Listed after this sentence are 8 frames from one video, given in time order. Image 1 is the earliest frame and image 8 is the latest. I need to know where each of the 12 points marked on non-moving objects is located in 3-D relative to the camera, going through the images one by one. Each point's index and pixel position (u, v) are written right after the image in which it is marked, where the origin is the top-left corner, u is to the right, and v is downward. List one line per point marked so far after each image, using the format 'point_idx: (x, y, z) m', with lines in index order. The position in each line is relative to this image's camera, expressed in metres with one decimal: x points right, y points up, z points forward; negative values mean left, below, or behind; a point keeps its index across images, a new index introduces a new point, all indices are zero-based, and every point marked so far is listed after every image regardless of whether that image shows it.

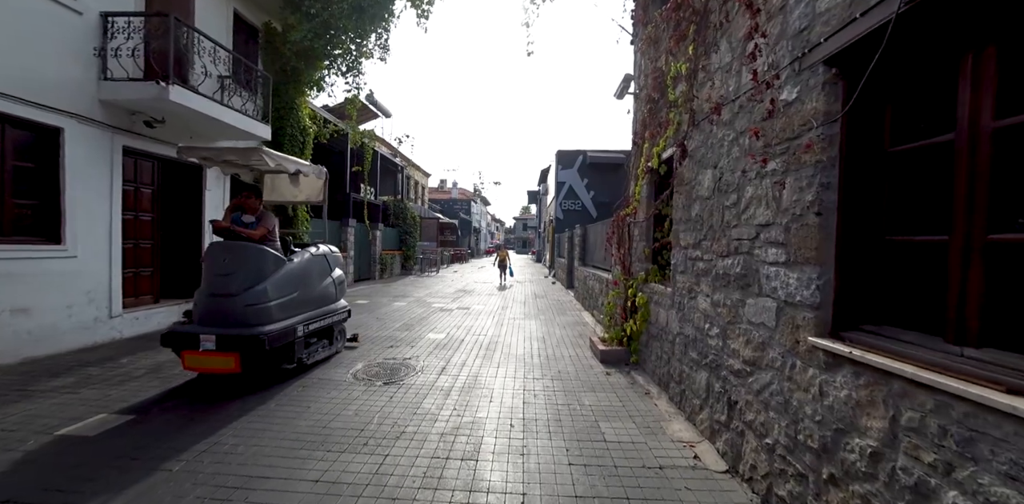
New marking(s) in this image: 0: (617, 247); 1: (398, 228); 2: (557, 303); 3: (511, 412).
0: (+1.7, 0.0, +6.2) m
1: (-5.8, +1.2, +19.2) m
2: (+1.3, -1.5, +10.9) m
3: (0.0, -1.5, +3.6) m
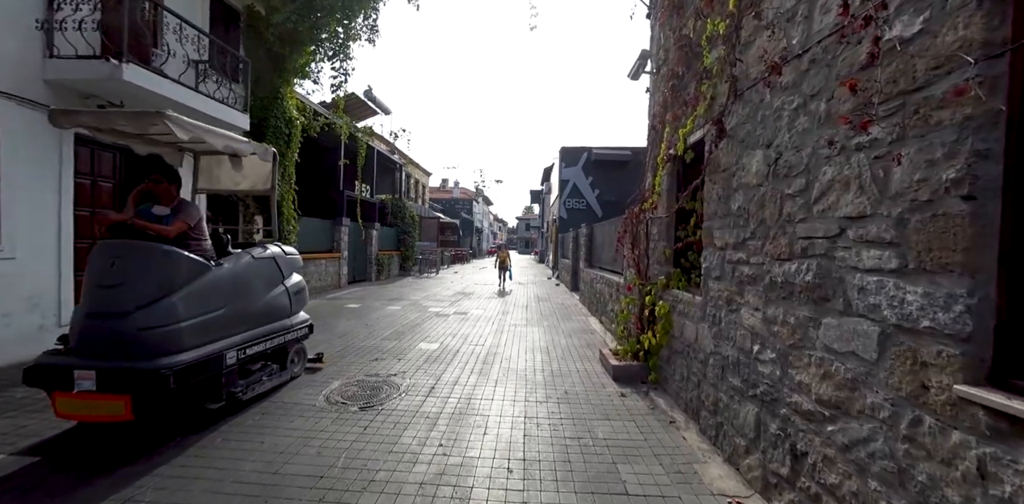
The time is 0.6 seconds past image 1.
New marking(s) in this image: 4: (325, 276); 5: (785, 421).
0: (+1.7, 0.0, +5.5) m
1: (-5.7, +1.2, +18.6) m
2: (+1.3, -1.6, +10.3) m
3: (0.0, -1.5, +3.0) m
4: (-6.0, -0.8, +11.9) m
5: (+1.6, -1.0, +2.2) m
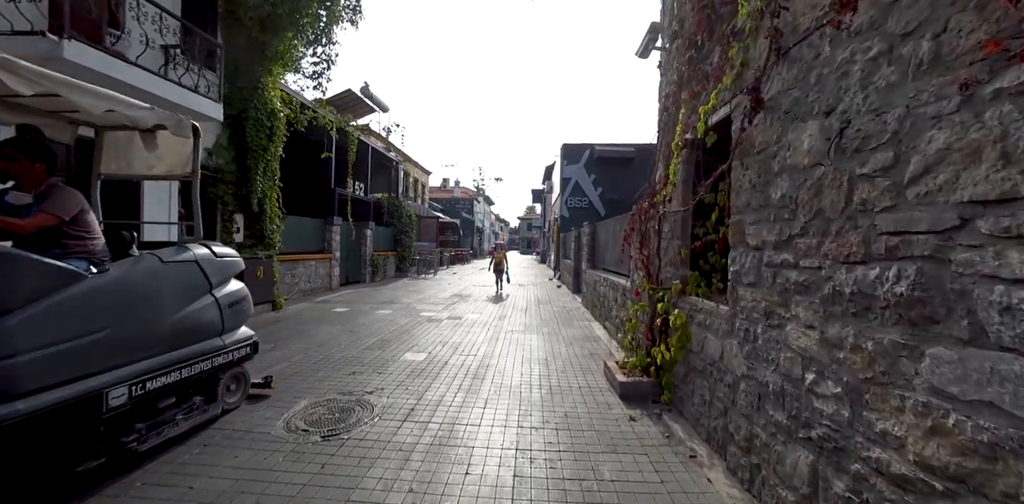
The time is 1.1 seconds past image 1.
0: (+1.6, 0.0, +5.0) m
1: (-5.7, +1.1, +18.1) m
2: (+1.3, -1.6, +9.7) m
3: (-0.1, -1.5, +2.4) m
4: (-6.0, -0.8, +11.4) m
5: (+1.5, -1.0, +1.6) m
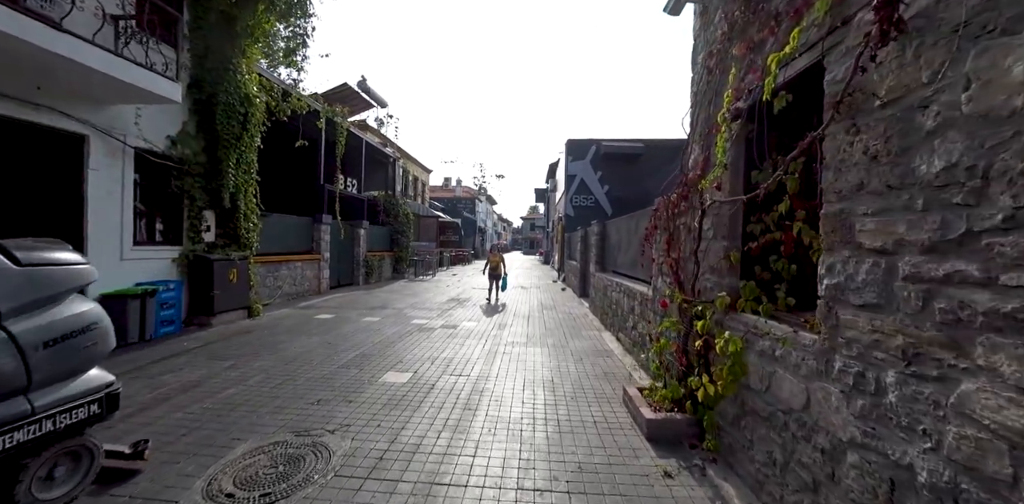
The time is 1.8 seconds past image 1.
0: (+1.6, 0.0, +4.1) m
1: (-5.6, +1.1, +17.3) m
2: (+1.3, -1.6, +8.9) m
3: (-0.1, -1.6, +1.6) m
4: (-6.0, -0.8, +10.6) m
5: (+1.4, -1.0, +0.8) m
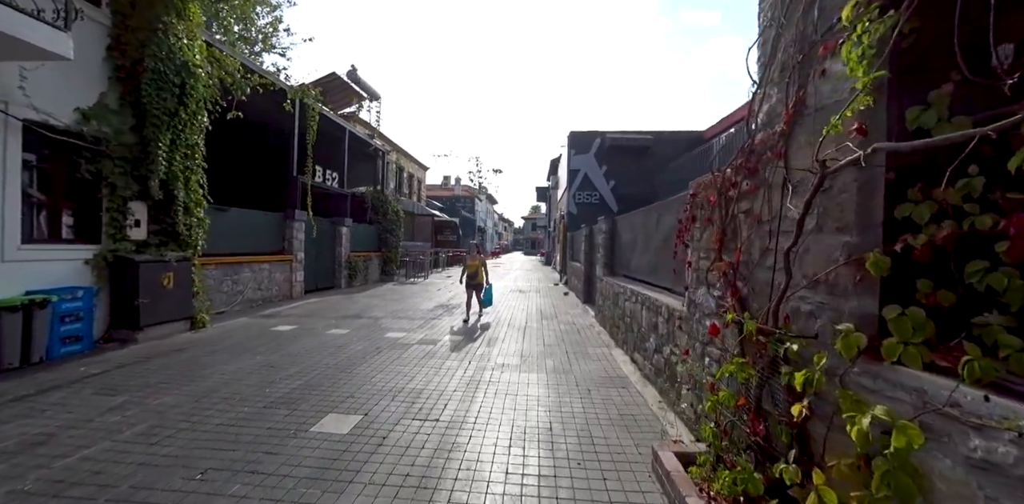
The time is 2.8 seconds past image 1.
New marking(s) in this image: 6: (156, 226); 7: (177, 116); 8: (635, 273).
0: (+1.5, 0.0, +2.8) m
1: (-5.7, +1.1, +16.0) m
2: (+1.2, -1.6, +7.6) m
3: (-0.3, -1.6, +0.3) m
4: (-6.1, -0.8, +9.4) m
5: (+1.3, -1.0, -0.5) m
6: (-5.9, +0.4, +6.3) m
7: (-5.4, +2.2, +6.2) m
8: (+2.1, -0.4, +6.5) m
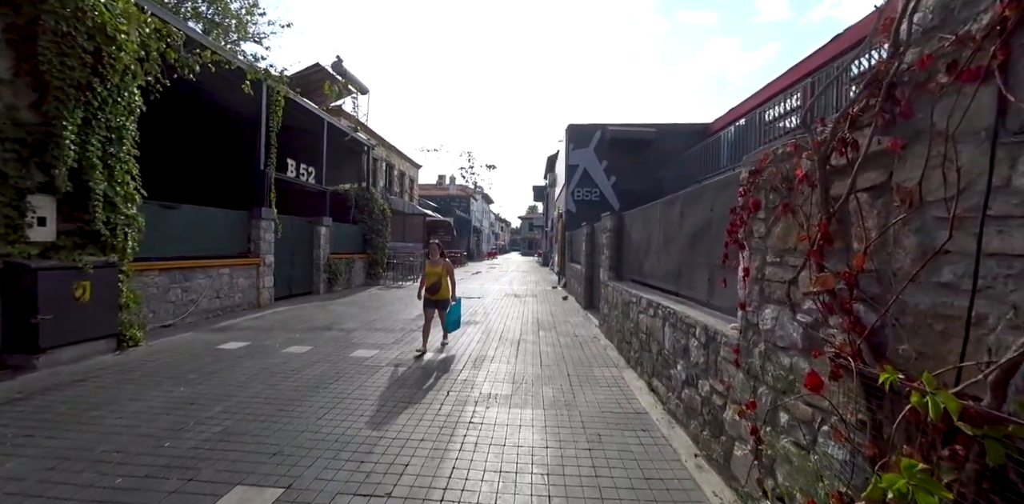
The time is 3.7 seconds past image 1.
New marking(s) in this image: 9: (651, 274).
0: (+1.4, 0.0, +1.8) m
1: (-5.9, +1.0, +14.9) m
2: (+1.0, -1.6, +6.5) m
3: (-0.4, -1.6, -0.8) m
4: (-6.3, -0.9, +8.3) m
5: (+1.2, -1.0, -1.6) m
6: (-6.0, +0.4, +5.2) m
7: (-5.5, +2.1, +5.0) m
8: (+2.0, -0.4, +5.4) m
9: (+2.0, -0.3, +5.5) m
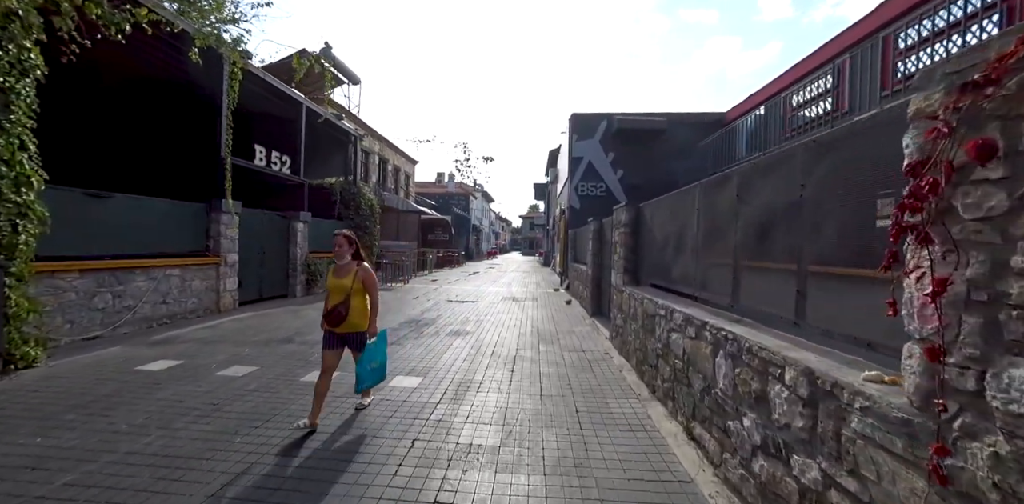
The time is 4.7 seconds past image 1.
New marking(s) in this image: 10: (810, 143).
0: (+1.3, 0.0, +0.6) m
1: (-5.9, +1.1, +13.7) m
2: (+0.9, -1.6, +5.3) m
3: (-0.5, -1.6, -2.0) m
4: (-6.3, -0.8, +7.1) m
5: (+1.1, -1.0, -2.8) m
6: (-6.1, +0.4, +4.0) m
7: (-5.6, +2.2, +3.8) m
8: (+1.9, -0.4, +4.2) m
9: (+1.9, -0.3, +4.2) m
10: (+1.8, +0.7, +2.3) m
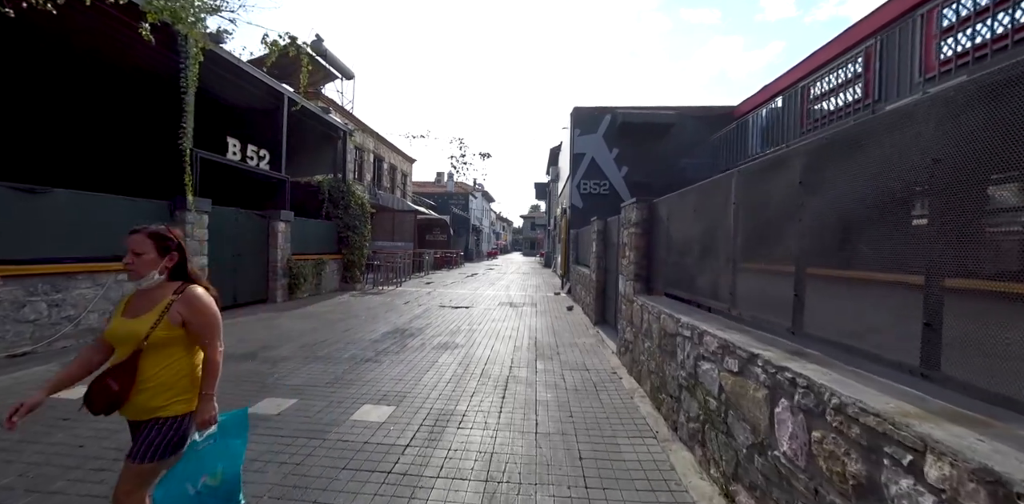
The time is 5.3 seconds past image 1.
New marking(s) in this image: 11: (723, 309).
0: (+1.2, -0.1, -0.3) m
1: (-6.0, +1.0, +13.0) m
2: (+0.8, -1.7, +4.5) m
3: (-0.6, -1.6, -2.8) m
4: (-6.4, -0.9, +6.3) m
5: (+0.9, -1.0, -3.6) m
6: (-6.2, +0.4, +3.2) m
7: (-5.7, +2.1, +3.1) m
8: (+1.8, -0.4, +3.4) m
9: (+1.8, -0.3, +3.4) m
10: (+1.7, +0.6, +1.5) m
11: (+1.8, -0.5, +3.3) m
